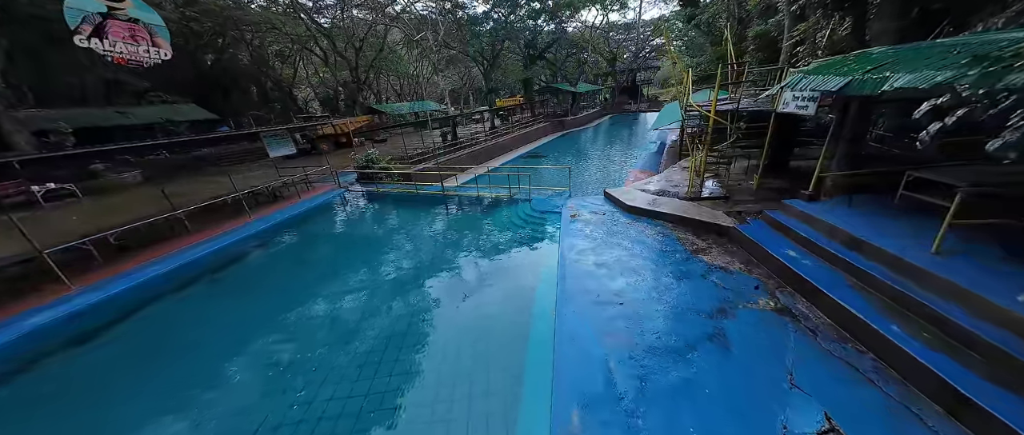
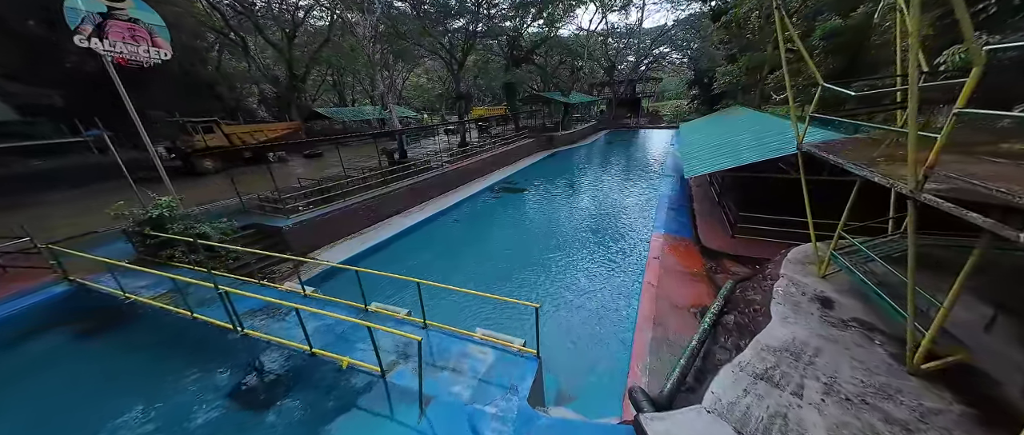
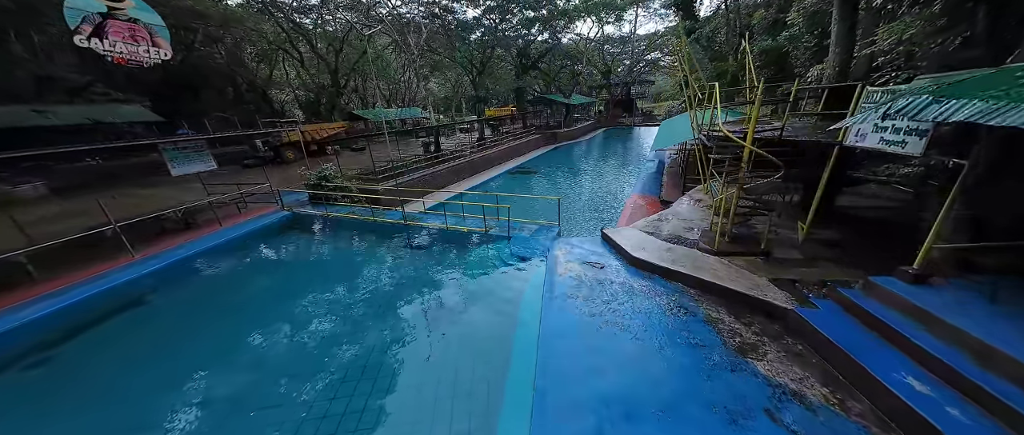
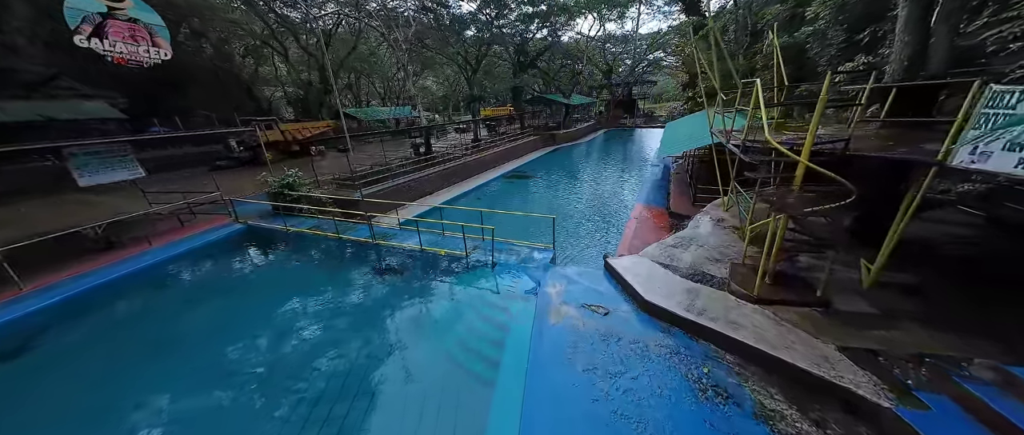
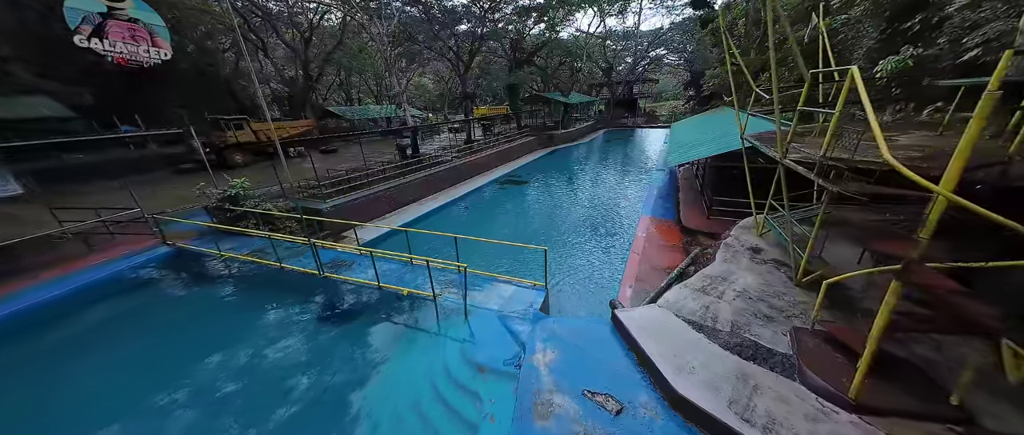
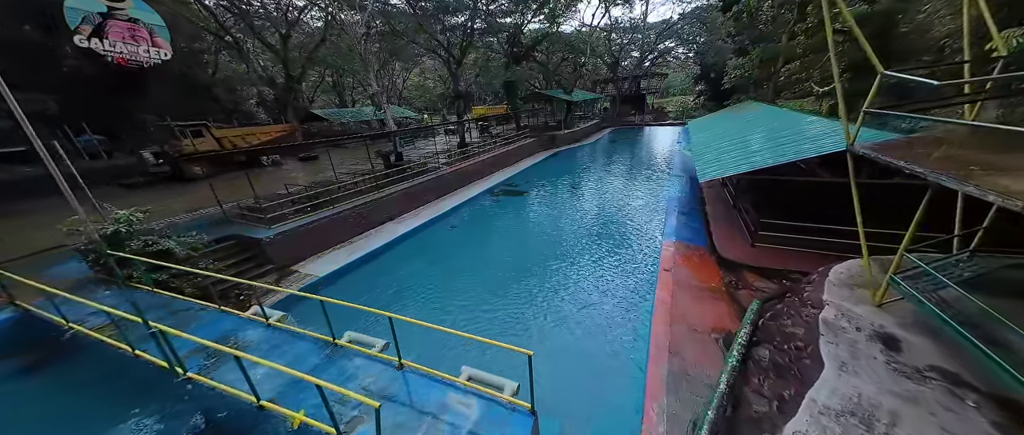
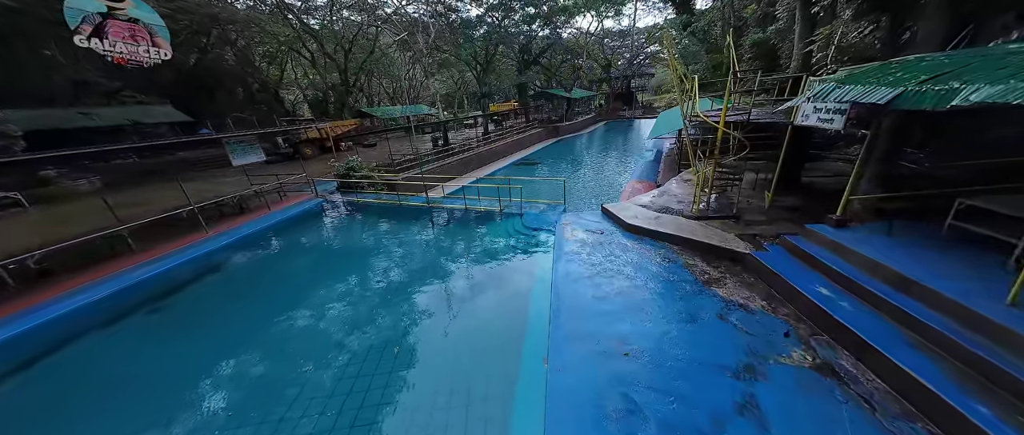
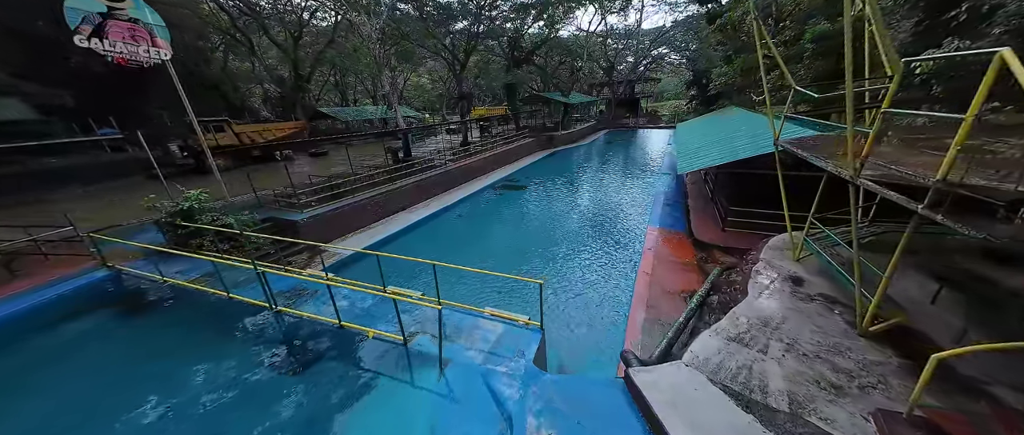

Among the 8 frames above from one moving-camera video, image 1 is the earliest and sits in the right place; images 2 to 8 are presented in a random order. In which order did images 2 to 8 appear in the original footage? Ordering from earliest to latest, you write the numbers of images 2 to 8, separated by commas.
7, 3, 4, 5, 8, 2, 6
